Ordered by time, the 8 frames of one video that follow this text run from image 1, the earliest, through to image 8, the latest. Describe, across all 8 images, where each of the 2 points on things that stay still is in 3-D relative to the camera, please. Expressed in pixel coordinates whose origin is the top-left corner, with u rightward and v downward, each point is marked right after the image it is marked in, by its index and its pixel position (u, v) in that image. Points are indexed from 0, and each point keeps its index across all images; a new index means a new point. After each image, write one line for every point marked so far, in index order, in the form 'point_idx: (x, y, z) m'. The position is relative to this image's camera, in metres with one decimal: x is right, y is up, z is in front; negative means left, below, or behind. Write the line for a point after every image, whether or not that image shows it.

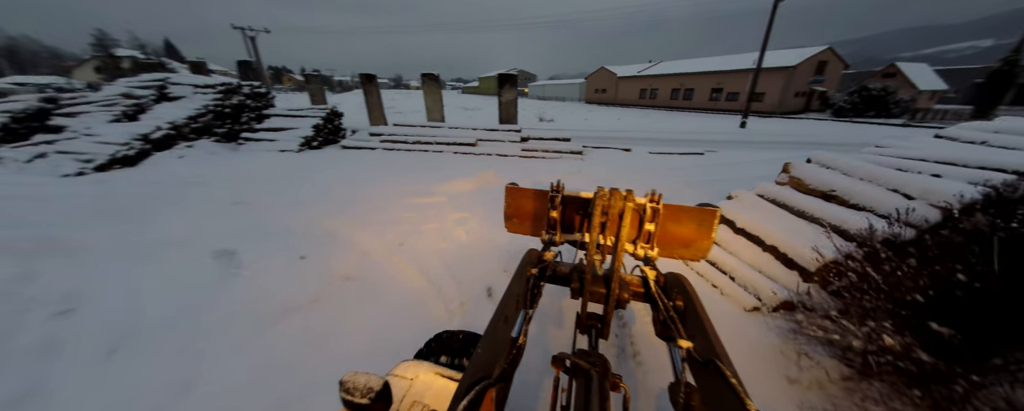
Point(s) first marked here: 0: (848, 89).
0: (+19.2, +6.6, +16.1) m
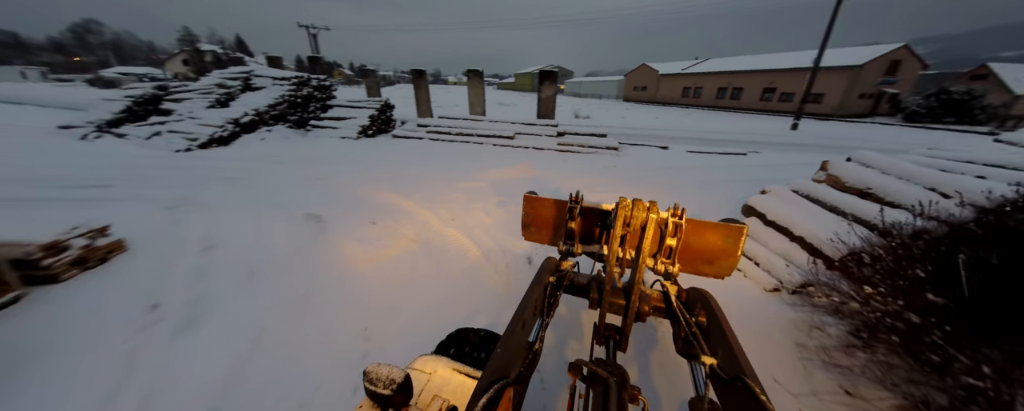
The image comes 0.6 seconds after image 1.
0: (+21.2, +5.8, +14.5) m
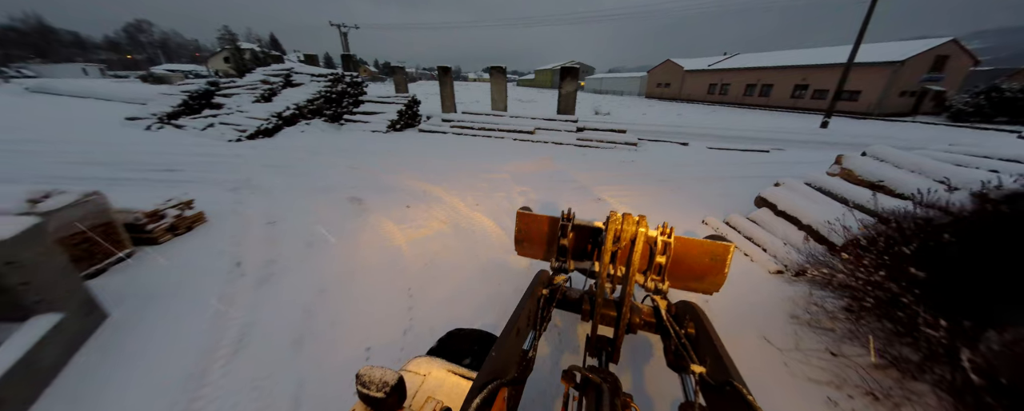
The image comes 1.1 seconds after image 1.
0: (+22.2, +5.6, +13.5) m
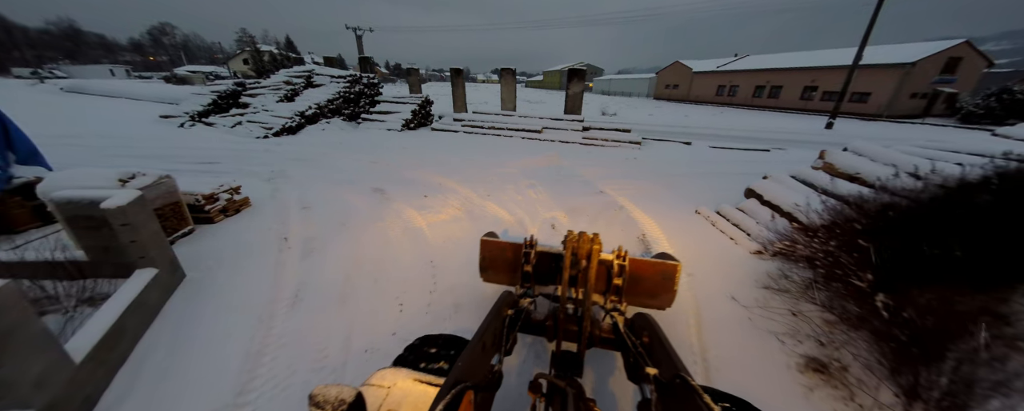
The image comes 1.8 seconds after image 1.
0: (+22.7, +5.4, +13.4) m
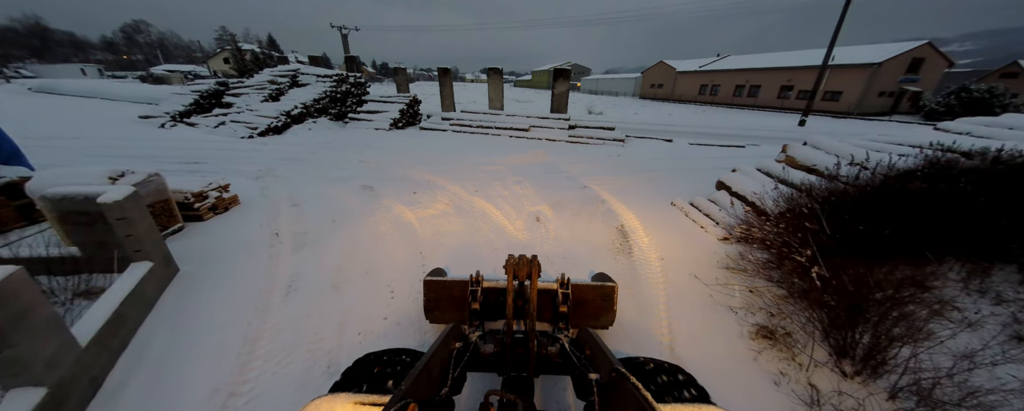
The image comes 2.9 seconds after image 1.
0: (+22.1, +5.9, +14.3) m
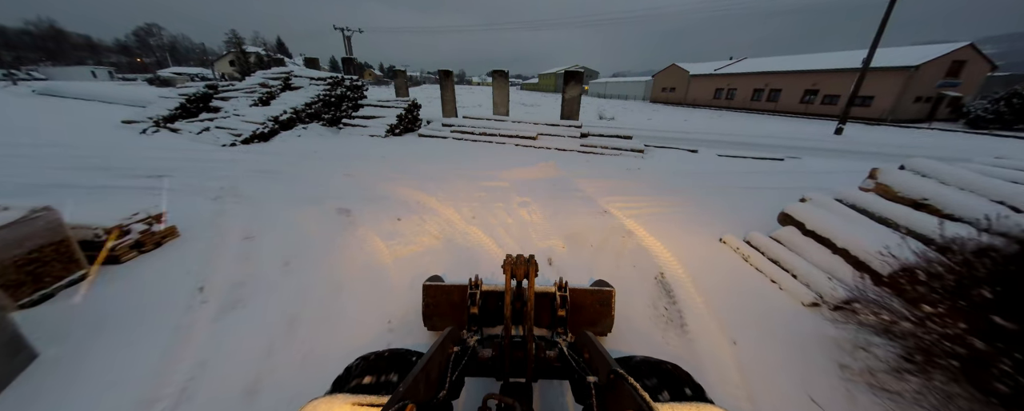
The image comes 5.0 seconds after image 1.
0: (+22.4, +5.1, +13.0) m
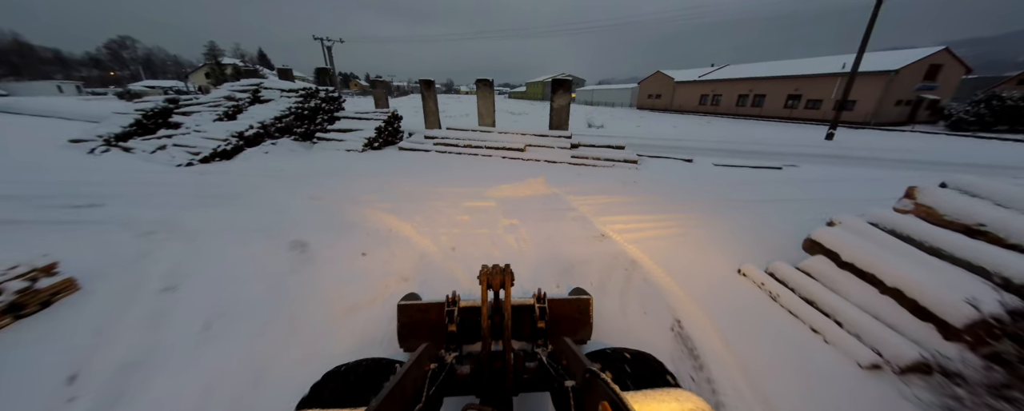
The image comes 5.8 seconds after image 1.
0: (+21.7, +5.1, +13.3) m
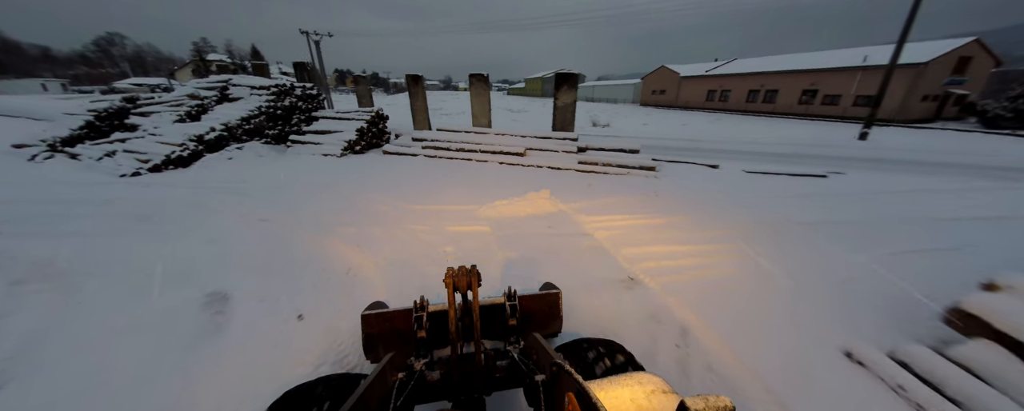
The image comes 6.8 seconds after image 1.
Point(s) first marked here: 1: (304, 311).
0: (+21.7, +4.9, +12.3) m
1: (-2.0, -1.0, +2.8) m
